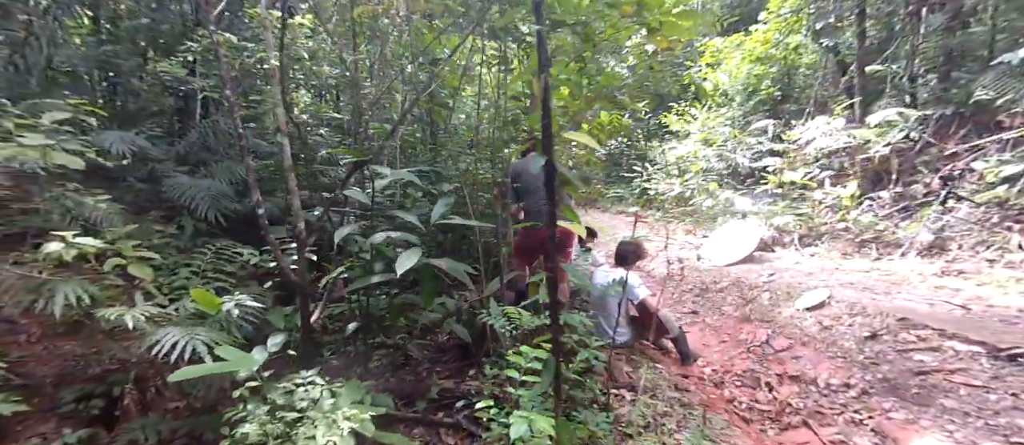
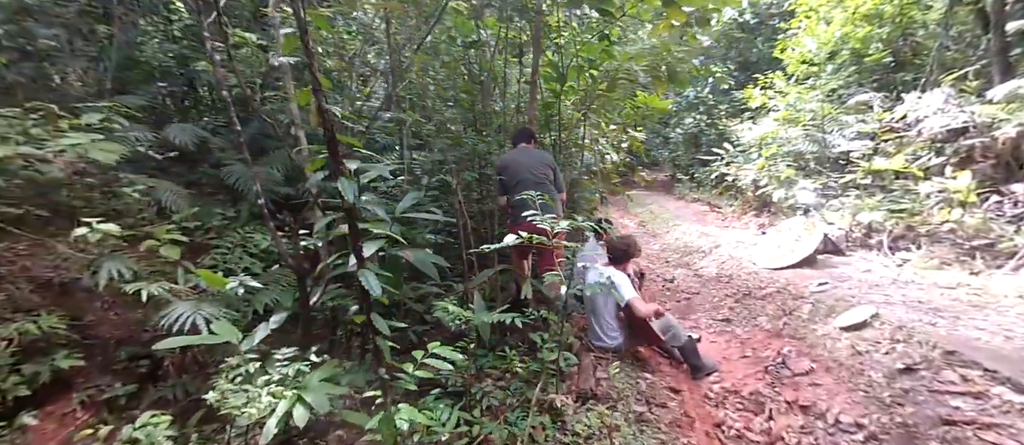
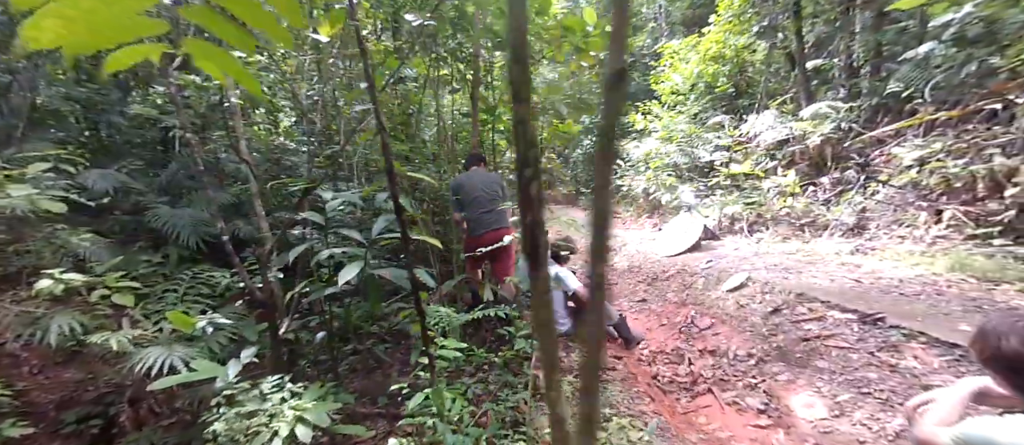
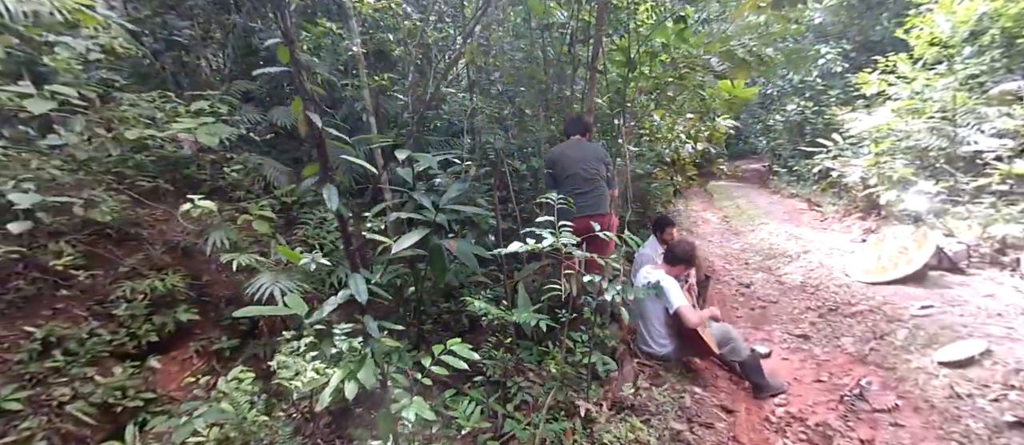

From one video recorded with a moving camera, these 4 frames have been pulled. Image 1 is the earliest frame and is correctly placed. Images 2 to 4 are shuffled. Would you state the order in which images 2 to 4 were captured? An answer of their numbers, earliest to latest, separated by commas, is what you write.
3, 2, 4
